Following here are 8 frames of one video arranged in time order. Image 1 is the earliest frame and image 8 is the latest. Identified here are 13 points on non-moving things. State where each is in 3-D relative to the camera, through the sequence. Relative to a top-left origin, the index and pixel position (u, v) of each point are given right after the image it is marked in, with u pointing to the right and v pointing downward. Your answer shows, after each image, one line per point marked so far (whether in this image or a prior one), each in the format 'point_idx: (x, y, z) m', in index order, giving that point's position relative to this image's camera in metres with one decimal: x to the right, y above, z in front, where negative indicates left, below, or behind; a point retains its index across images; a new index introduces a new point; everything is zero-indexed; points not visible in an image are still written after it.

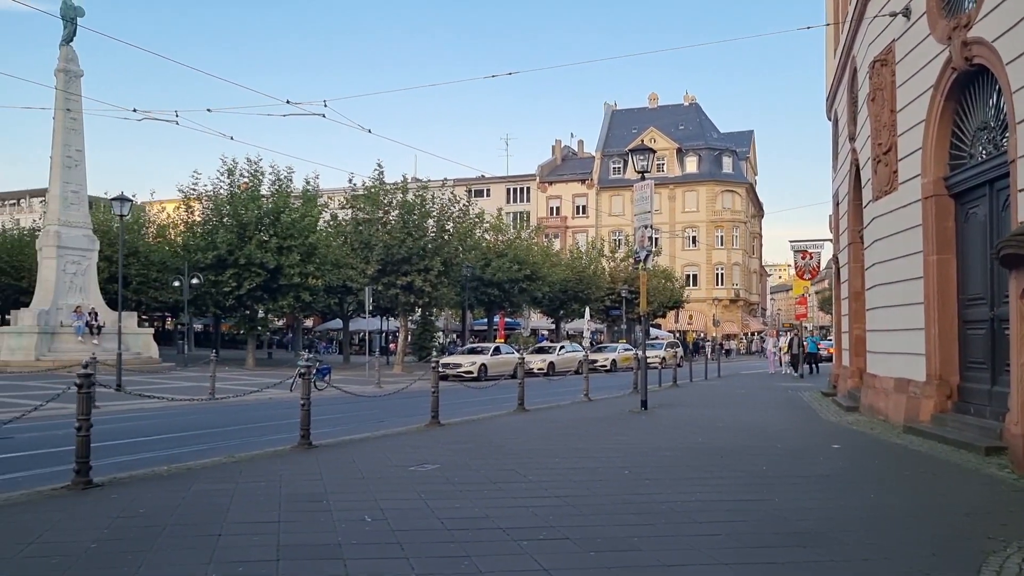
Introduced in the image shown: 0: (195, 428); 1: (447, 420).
0: (-5.5, -2.5, +16.0) m
1: (-1.2, -2.5, +17.1) m
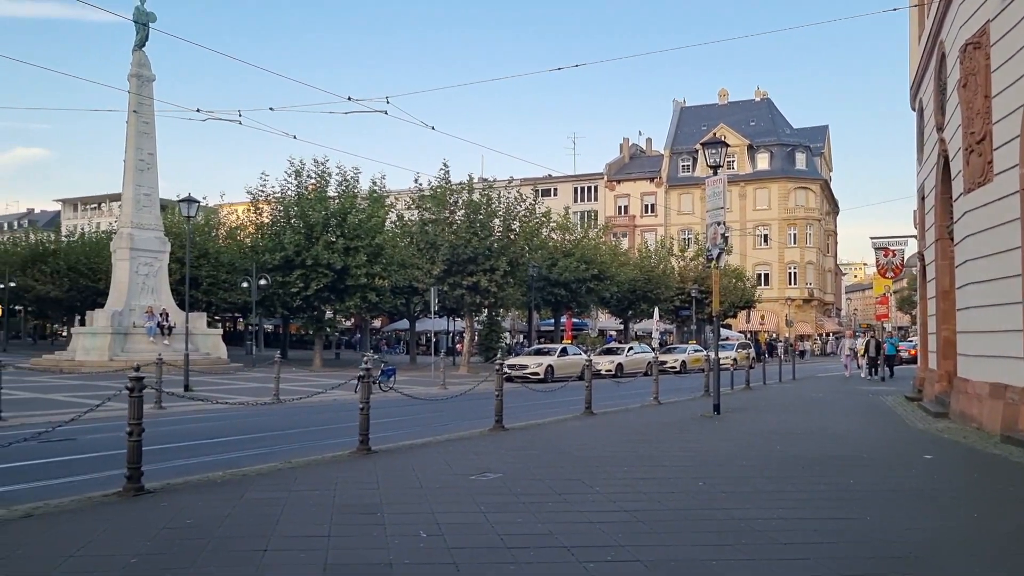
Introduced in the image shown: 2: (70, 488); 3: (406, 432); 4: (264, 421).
0: (-4.4, -2.5, +15.8) m
1: (0.0, -2.5, +16.6) m
2: (-4.7, -2.1, +9.8) m
3: (-1.8, -2.5, +15.6) m
4: (-4.8, -2.6, +17.8) m
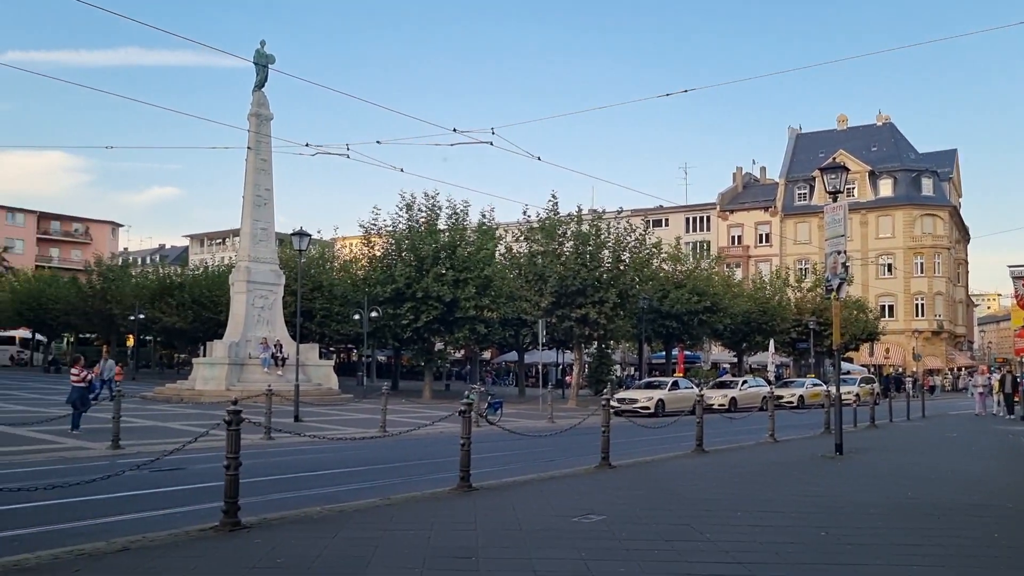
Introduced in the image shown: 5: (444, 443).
0: (-2.6, -3.0, +15.7) m
1: (+1.9, -3.0, +16.0) m
2: (-3.6, -2.5, +9.8) m
3: (0.0, -3.0, +15.2) m
4: (-2.8, -3.2, +17.8) m
5: (-1.5, -3.4, +20.0) m
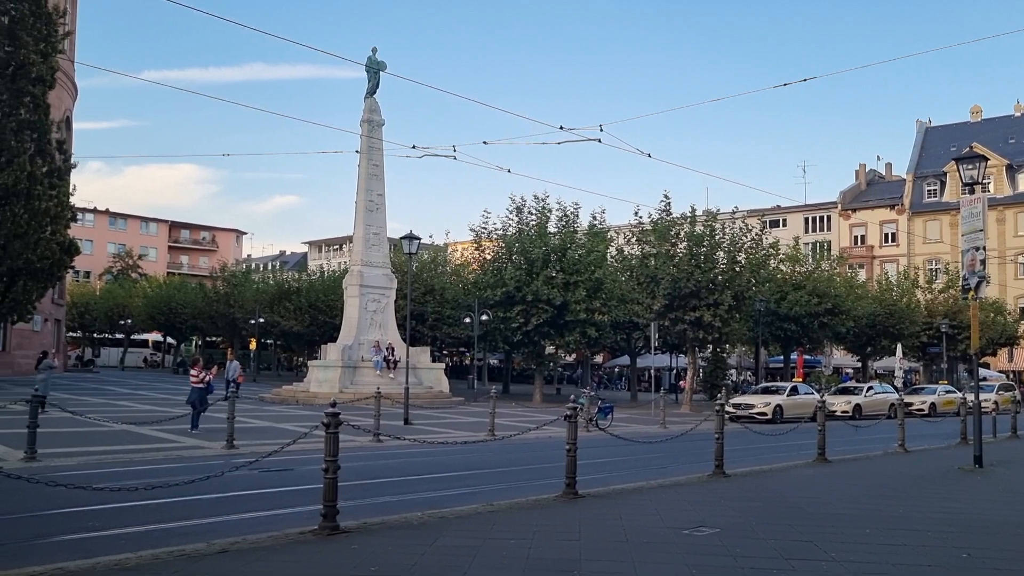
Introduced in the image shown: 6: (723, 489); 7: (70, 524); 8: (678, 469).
0: (-0.8, -3.0, +15.5) m
1: (+3.7, -3.0, +15.2) m
2: (-2.5, -2.5, +9.7) m
3: (+1.7, -3.0, +14.7) m
4: (-0.7, -3.2, +17.6) m
5: (+0.9, -3.4, +19.6) m
6: (+3.0, -2.9, +13.2) m
7: (-4.6, -2.5, +9.6) m
8: (+2.8, -3.1, +15.6) m
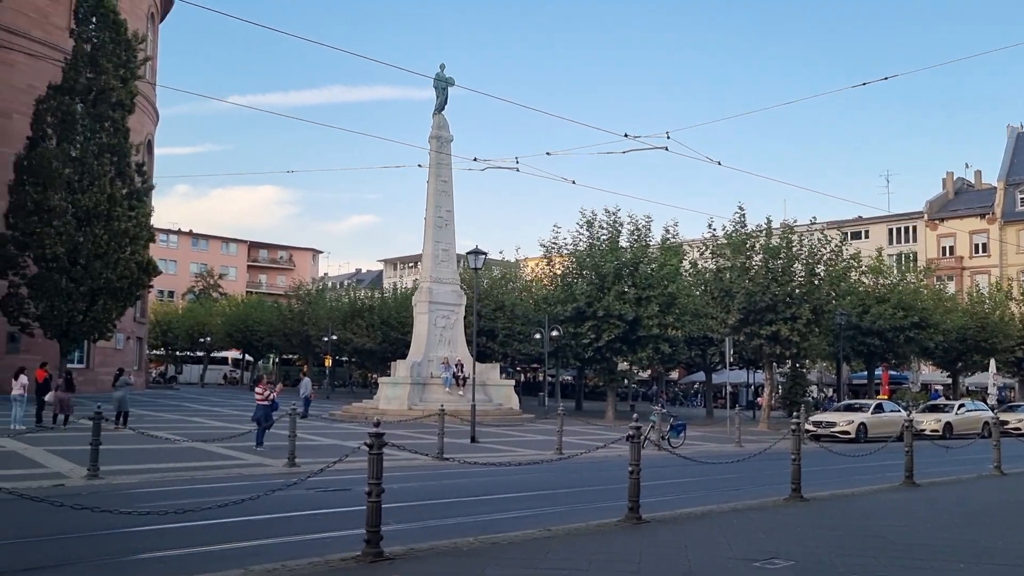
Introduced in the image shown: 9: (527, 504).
0: (+0.3, -3.3, +14.9) m
1: (+4.7, -3.2, +14.3) m
2: (-2.0, -2.6, +9.3) m
3: (+2.7, -3.2, +13.9) m
4: (+0.5, -3.5, +17.0) m
5: (+2.2, -3.7, +18.9) m
6: (+3.9, -3.1, +12.4) m
7: (-4.0, -2.7, +9.3) m
8: (+3.9, -3.3, +14.8) m
9: (+0.2, -3.1, +13.0) m
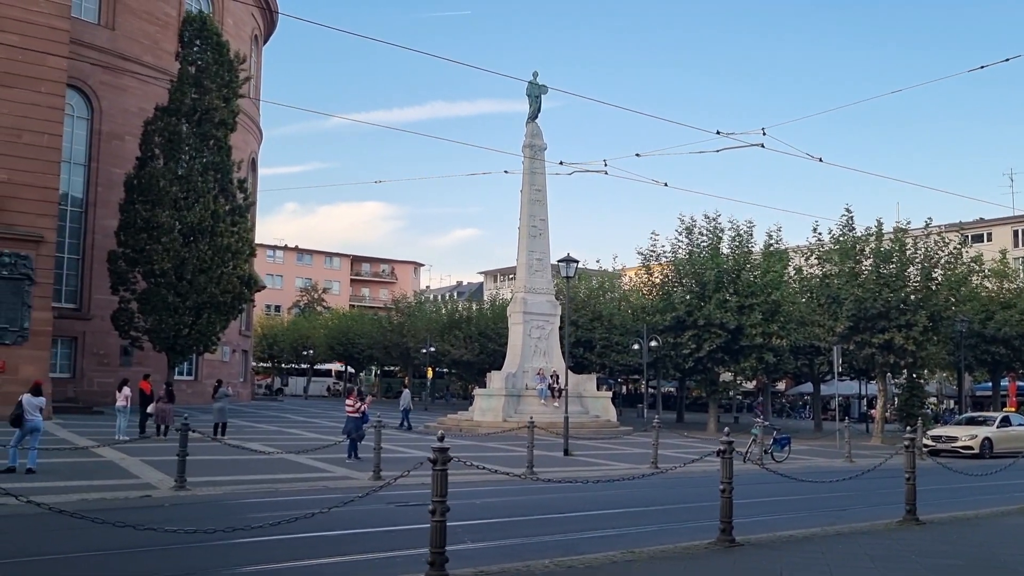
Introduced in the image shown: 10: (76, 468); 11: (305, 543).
0: (+1.6, -3.4, +14.1) m
1: (+6.0, -3.3, +13.0) m
2: (-1.2, -2.7, +8.9) m
3: (+3.9, -3.3, +12.9) m
4: (+2.1, -3.6, +16.2) m
5: (+4.0, -3.8, +17.9) m
6: (+4.9, -3.1, +11.2) m
7: (-3.3, -2.7, +9.1) m
8: (+5.2, -3.3, +13.6) m
9: (+1.4, -3.1, +12.3) m
10: (-8.3, -3.4, +17.4) m
11: (-2.3, -2.9, +10.3) m
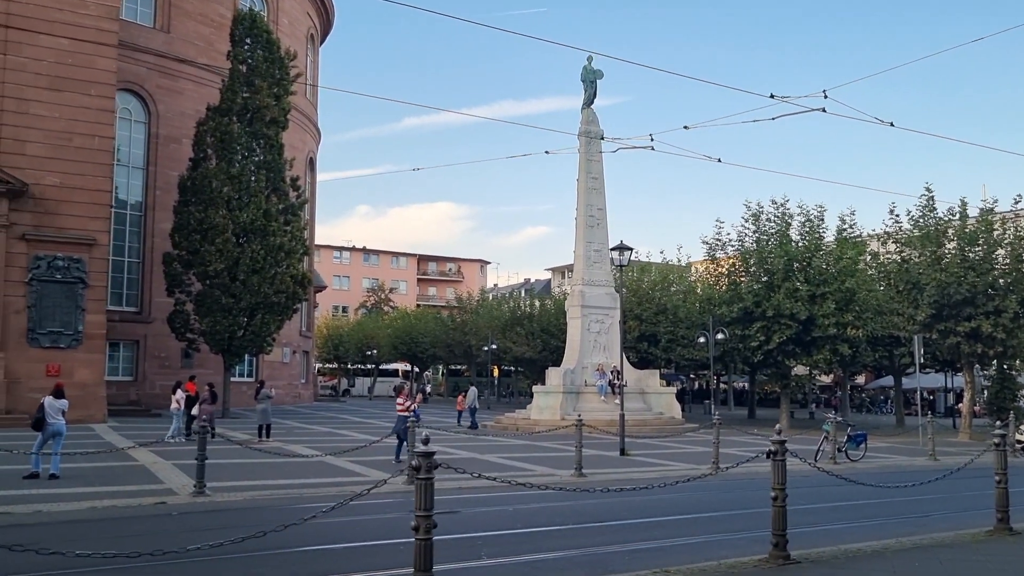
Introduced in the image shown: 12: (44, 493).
0: (+2.1, -3.1, +12.8) m
1: (+6.4, -2.9, +11.3) m
2: (-1.1, -2.5, +7.7) m
3: (+4.3, -3.0, +11.4) m
4: (+2.8, -3.4, +14.7) m
5: (+4.8, -3.5, +16.3) m
6: (+5.2, -2.8, +9.6) m
7: (-3.1, -2.6, +8.1) m
8: (+5.6, -3.0, +11.9) m
9: (+1.7, -2.9, +10.9) m
10: (-7.5, -3.4, +16.8) m
11: (-2.1, -2.7, +9.2) m
12: (-7.3, -3.2, +14.4) m
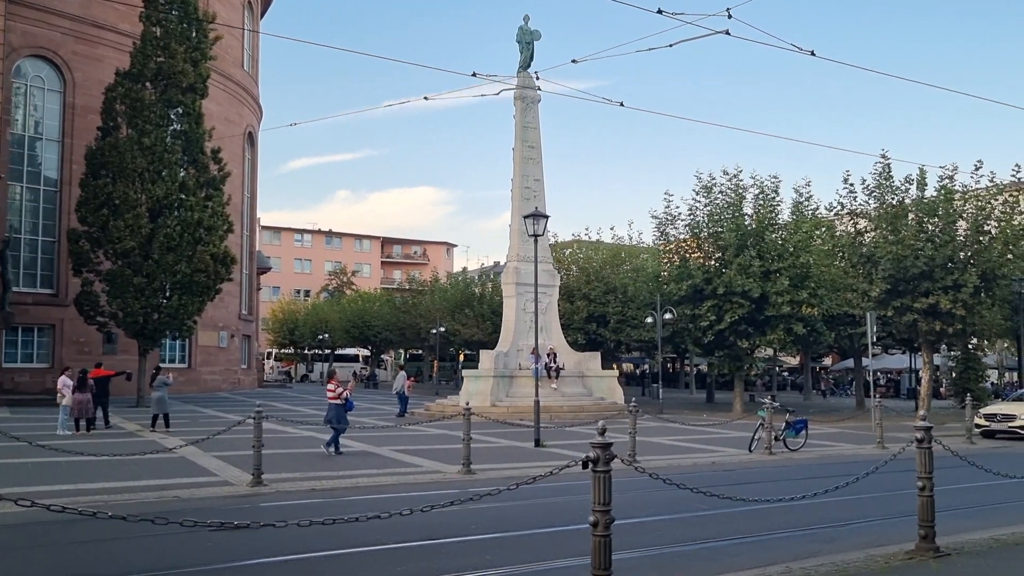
0: (+0.1, -2.7, +10.4) m
1: (+4.4, -2.5, +9.1) m
2: (-3.0, -2.2, +5.3) m
3: (+2.4, -2.5, +9.1) m
4: (+0.8, -2.9, +12.4) m
5: (+2.8, -3.0, +14.0) m
6: (+3.3, -2.4, +7.3) m
7: (-5.0, -2.3, +5.7) m
8: (+3.7, -2.6, +9.7) m
9: (-0.2, -2.5, +8.6) m
10: (-9.6, -2.9, +14.3) m
11: (-4.0, -2.4, +6.8) m
12: (-9.4, -2.8, +11.9) m
